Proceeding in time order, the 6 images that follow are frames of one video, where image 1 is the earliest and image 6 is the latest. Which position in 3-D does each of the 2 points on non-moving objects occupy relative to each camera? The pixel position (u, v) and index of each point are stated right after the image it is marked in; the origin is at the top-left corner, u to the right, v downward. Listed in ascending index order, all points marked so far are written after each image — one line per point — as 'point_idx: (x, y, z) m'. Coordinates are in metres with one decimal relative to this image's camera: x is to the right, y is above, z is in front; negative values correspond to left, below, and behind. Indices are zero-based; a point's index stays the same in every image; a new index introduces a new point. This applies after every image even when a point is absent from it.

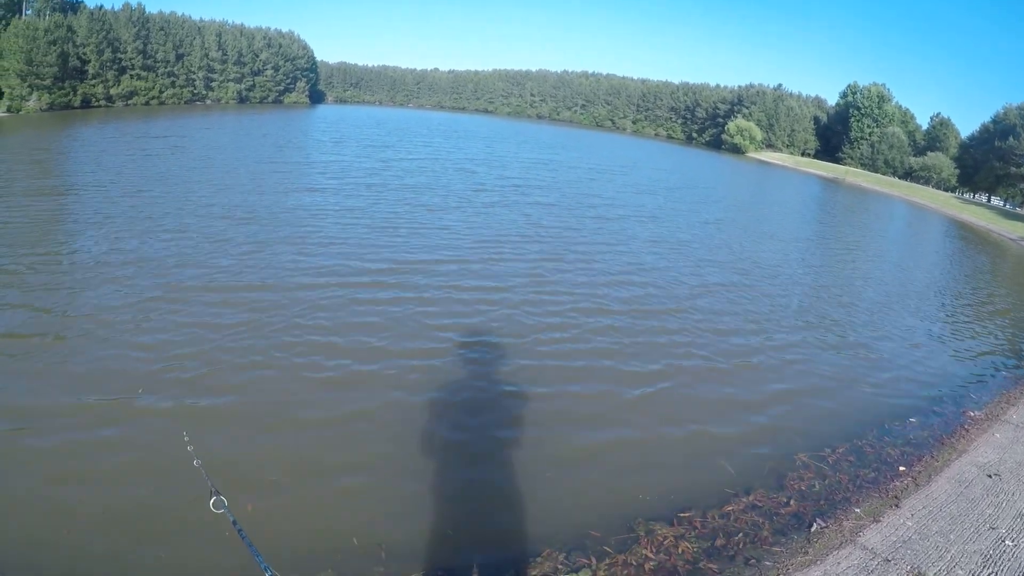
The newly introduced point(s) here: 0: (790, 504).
0: (+3.6, -2.9, +8.5) m
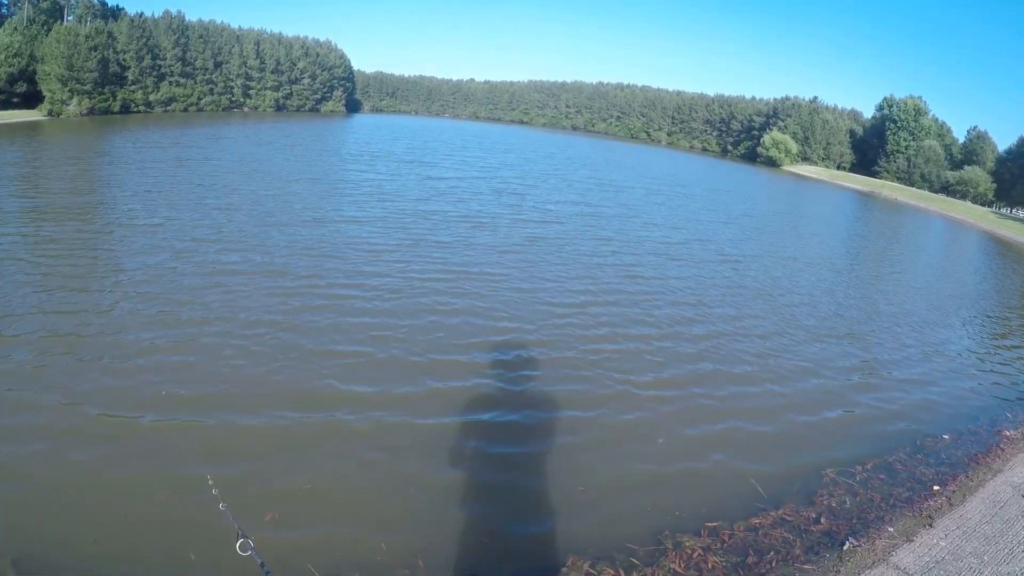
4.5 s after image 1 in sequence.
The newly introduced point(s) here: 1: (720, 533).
0: (+4.0, -3.1, +8.4) m
1: (+2.7, -3.2, +8.2) m
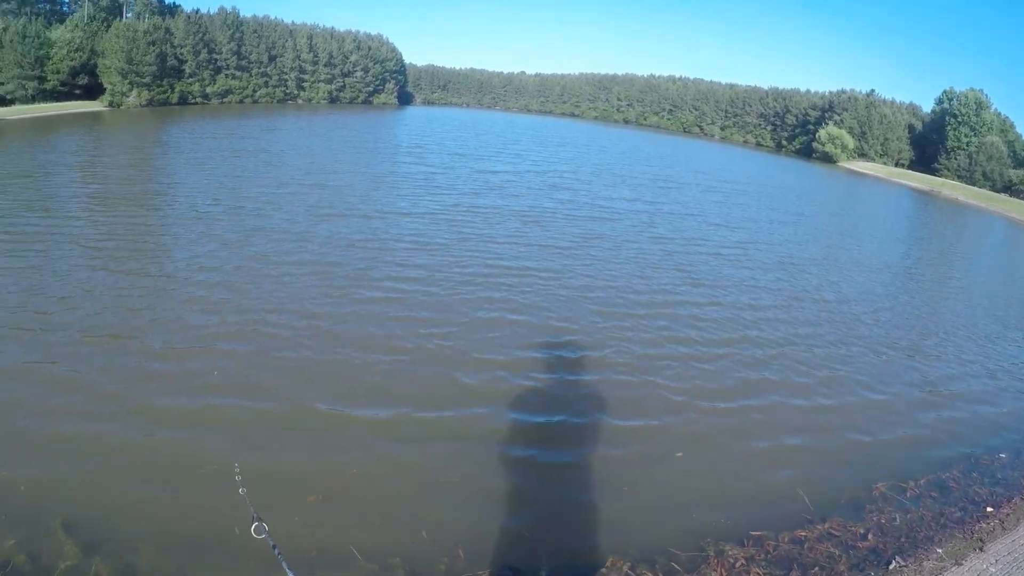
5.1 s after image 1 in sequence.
0: (+4.6, -3.2, +8.2) m
1: (+3.2, -3.2, +8.1) m
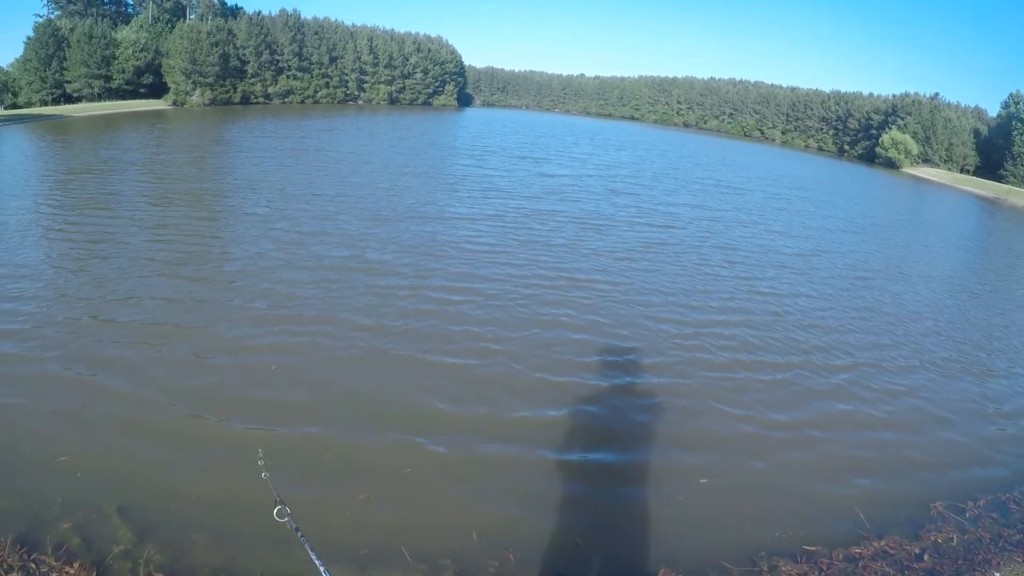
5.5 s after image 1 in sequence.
0: (+5.3, -3.3, +7.9) m
1: (+3.9, -3.4, +7.9) m
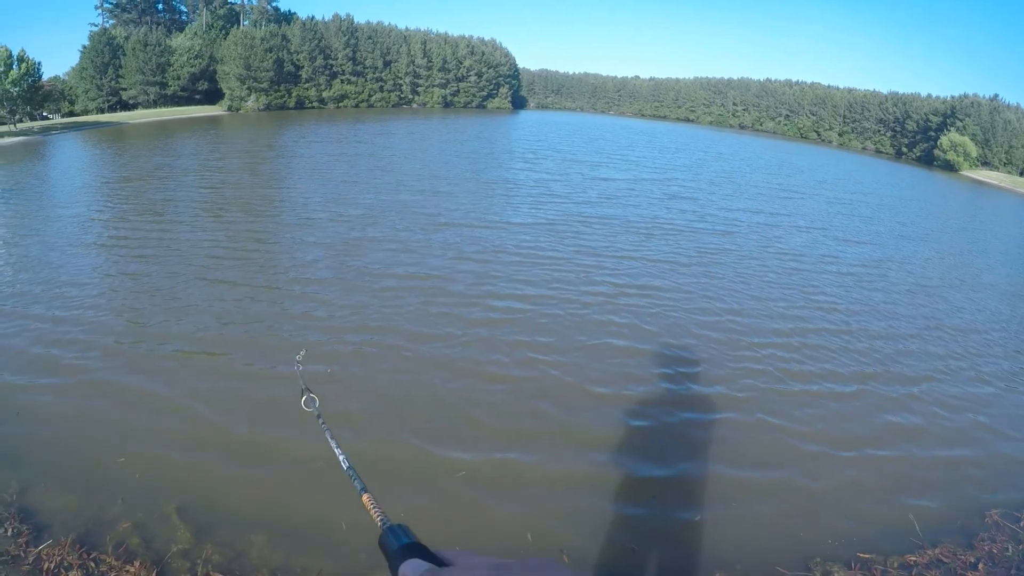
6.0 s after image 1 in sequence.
0: (+6.0, -3.4, +7.5) m
1: (+4.6, -3.4, +7.5) m
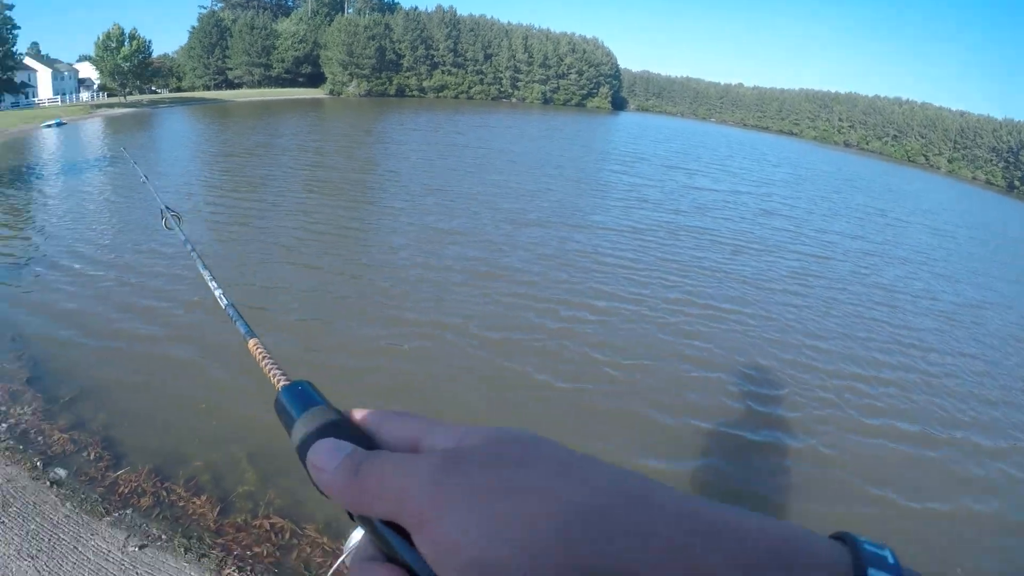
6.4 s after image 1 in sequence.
0: (+6.7, -3.9, +6.8) m
1: (+5.4, -3.8, +7.0) m
